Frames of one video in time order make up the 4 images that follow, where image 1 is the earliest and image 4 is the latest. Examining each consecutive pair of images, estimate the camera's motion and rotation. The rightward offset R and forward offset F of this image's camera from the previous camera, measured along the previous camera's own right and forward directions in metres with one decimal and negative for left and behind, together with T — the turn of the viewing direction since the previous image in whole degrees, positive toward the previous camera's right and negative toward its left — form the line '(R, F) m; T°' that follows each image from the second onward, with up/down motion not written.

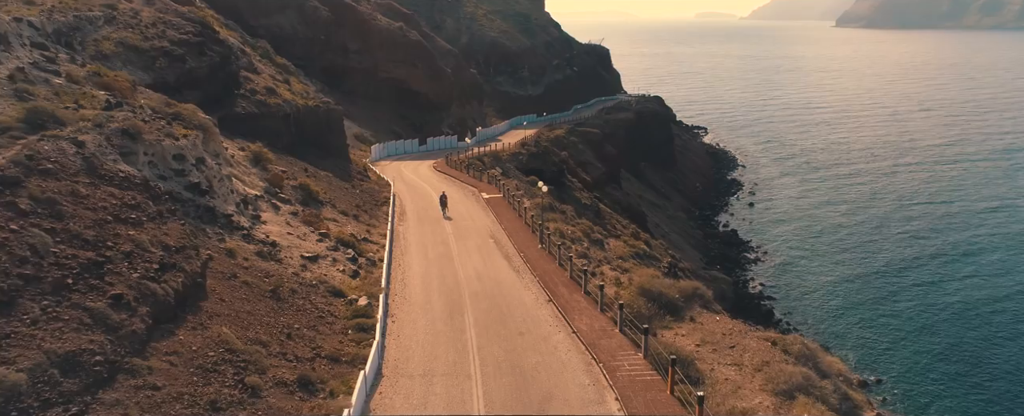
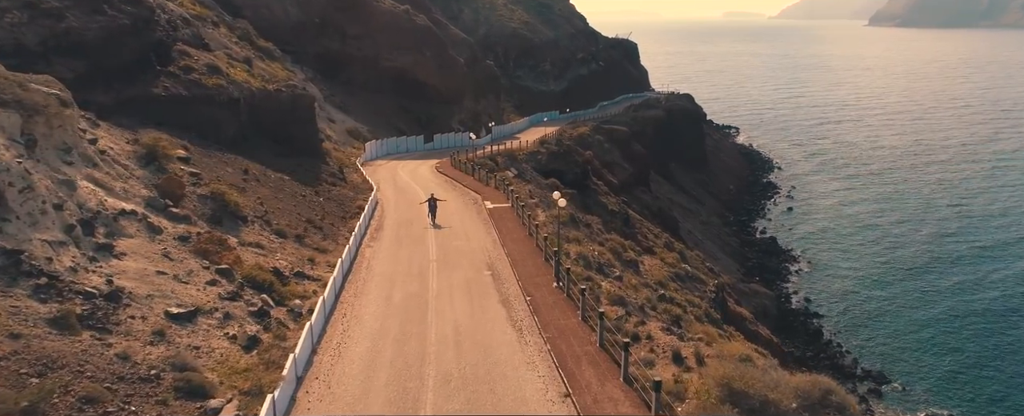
(+0.4, +7.5) m; -2°
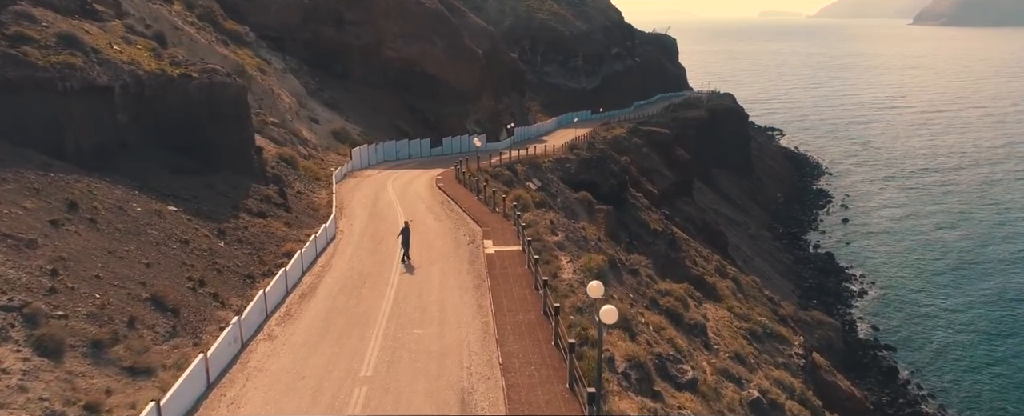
(+0.4, +9.2) m; -2°
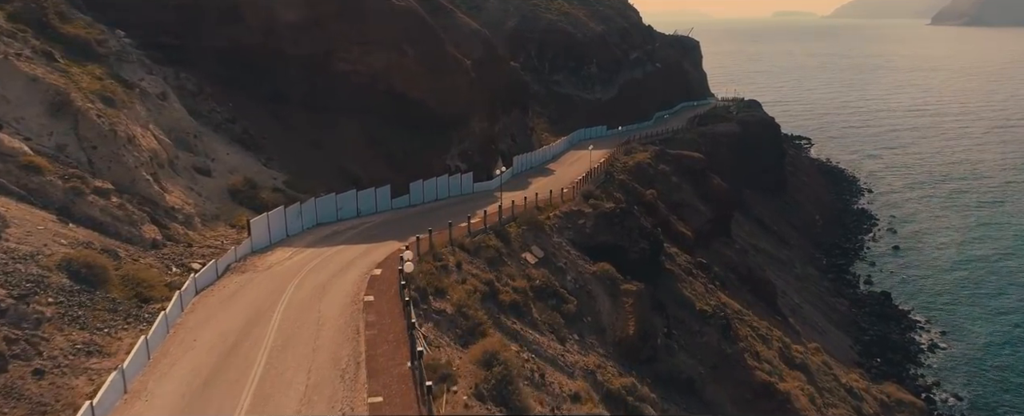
(+0.8, +13.5) m; -1°
